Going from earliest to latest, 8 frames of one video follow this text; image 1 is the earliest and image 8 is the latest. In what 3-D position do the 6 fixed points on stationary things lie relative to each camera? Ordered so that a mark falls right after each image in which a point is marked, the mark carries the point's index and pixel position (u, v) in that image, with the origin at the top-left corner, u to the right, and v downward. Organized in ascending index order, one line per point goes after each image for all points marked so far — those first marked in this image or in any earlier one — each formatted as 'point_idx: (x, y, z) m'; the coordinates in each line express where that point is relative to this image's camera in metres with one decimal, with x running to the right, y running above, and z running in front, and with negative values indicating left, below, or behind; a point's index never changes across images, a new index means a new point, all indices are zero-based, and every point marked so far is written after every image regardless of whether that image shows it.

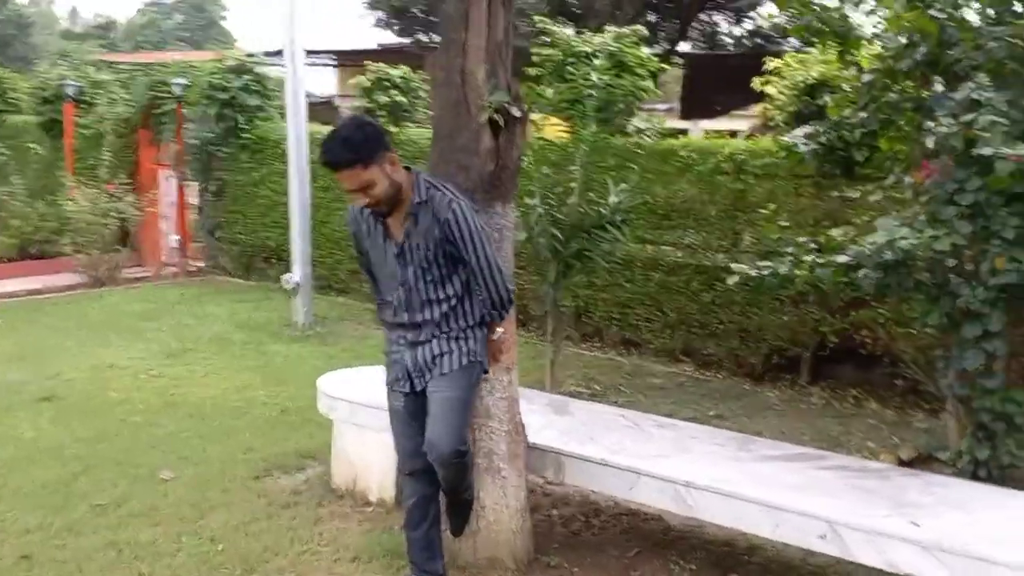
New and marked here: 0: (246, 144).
0: (-2.6, +1.4, +9.2) m
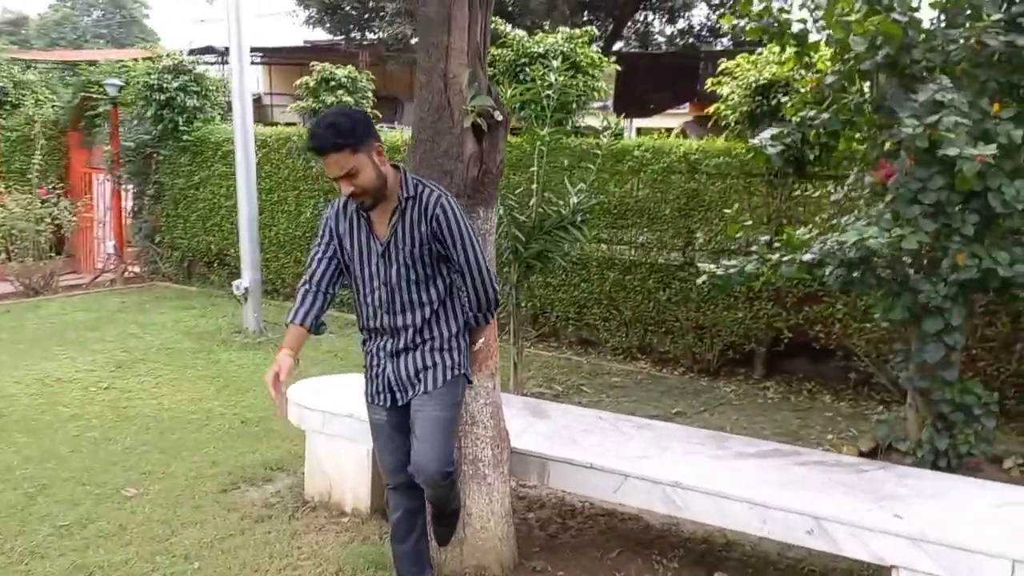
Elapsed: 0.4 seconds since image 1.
0: (-3.1, +1.4, +8.9) m
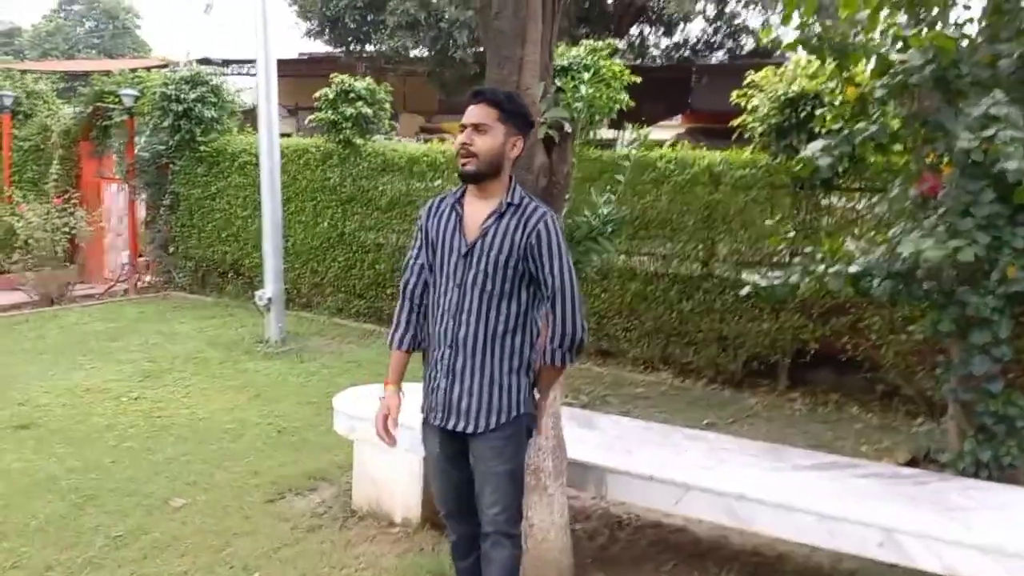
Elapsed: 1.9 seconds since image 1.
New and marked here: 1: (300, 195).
0: (-3.0, +1.3, +8.9) m
1: (-1.9, +0.8, +8.3) m
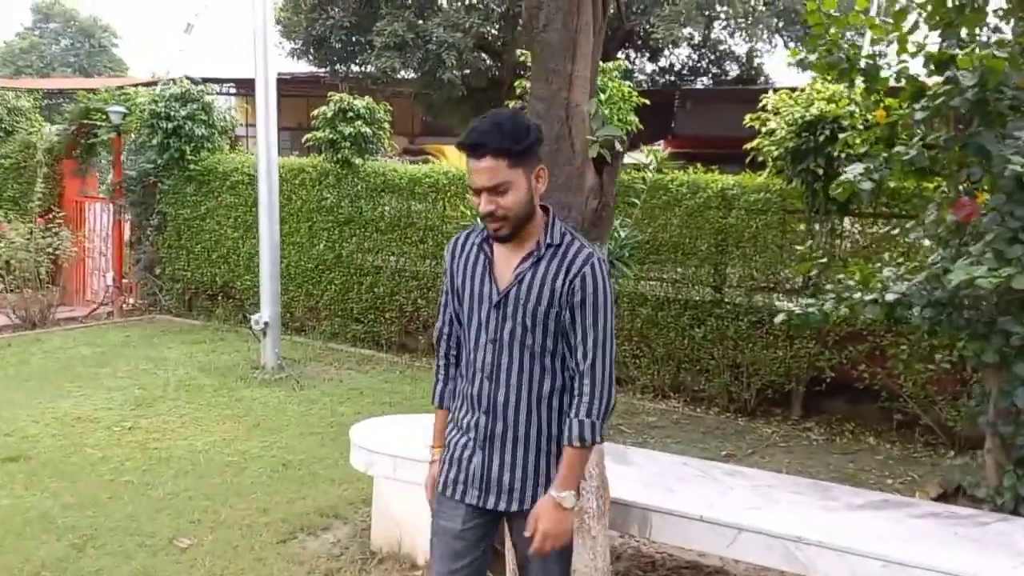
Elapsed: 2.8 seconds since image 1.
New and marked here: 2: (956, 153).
0: (-3.0, +1.1, +8.7) m
1: (-1.9, +0.6, +8.1) m
2: (+1.9, +0.6, +3.9) m
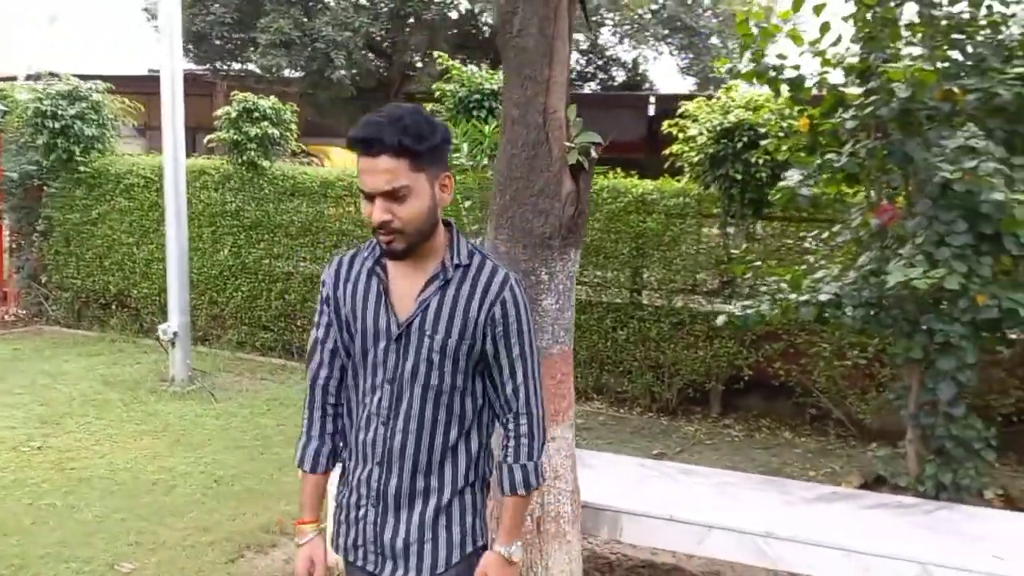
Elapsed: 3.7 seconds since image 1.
0: (-3.8, +1.0, +8.2) m
1: (-2.7, +0.6, +7.8) m
2: (+1.6, +0.6, +4.1) m
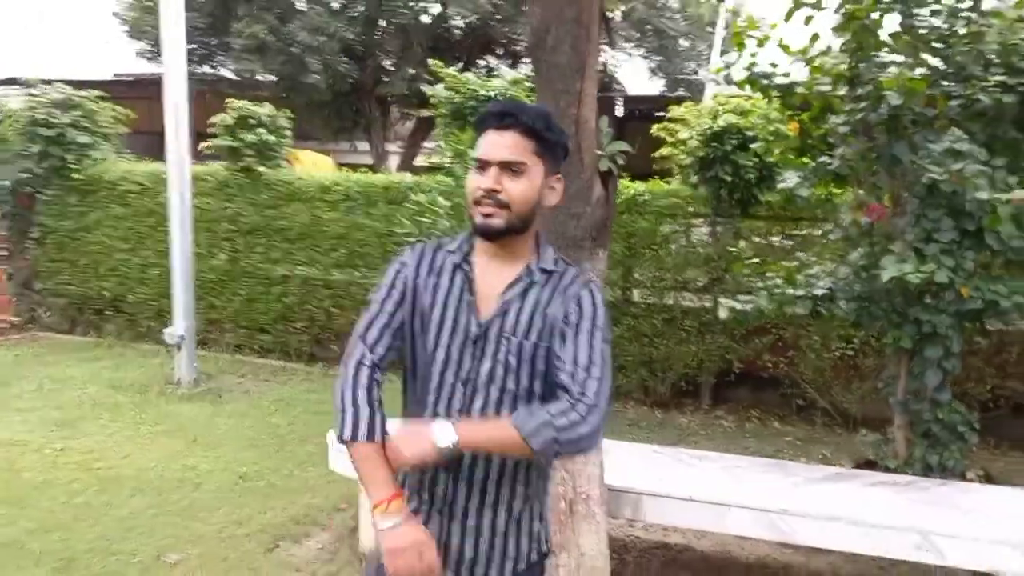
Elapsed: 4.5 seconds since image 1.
0: (-3.9, +0.9, +8.3) m
1: (-2.8, +0.5, +7.9) m
2: (+1.7, +0.6, +4.4) m
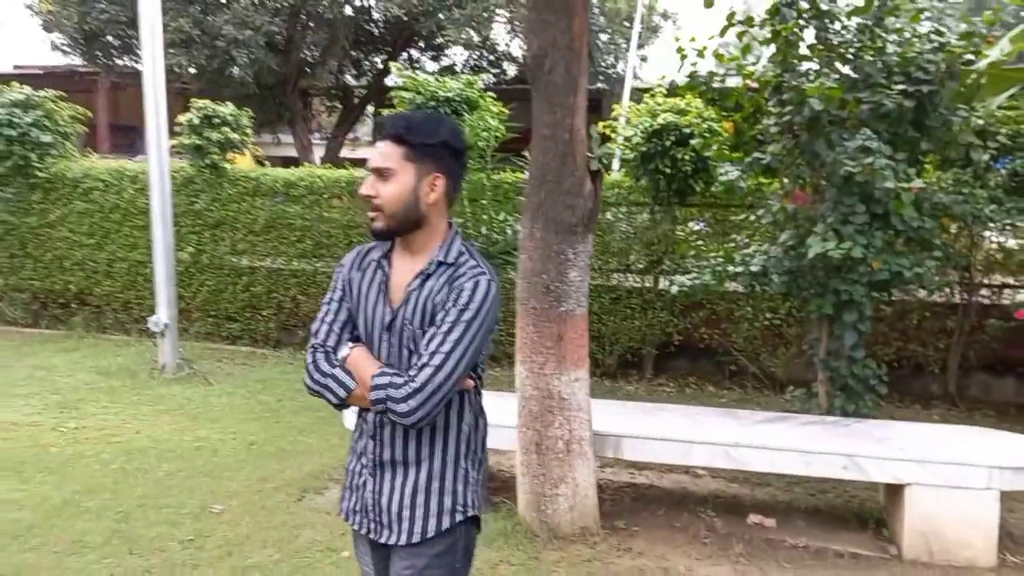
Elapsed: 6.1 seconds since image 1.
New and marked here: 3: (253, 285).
0: (-4.4, +1.0, +8.5) m
1: (-3.2, +0.6, +8.3) m
2: (+1.6, +0.7, +5.1) m
3: (-2.3, 0.0, +8.1) m
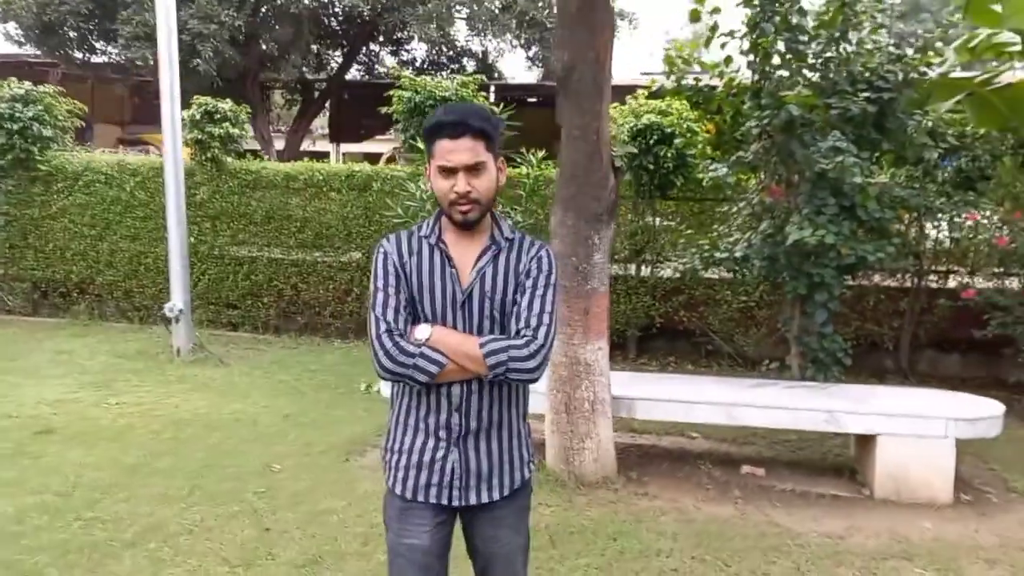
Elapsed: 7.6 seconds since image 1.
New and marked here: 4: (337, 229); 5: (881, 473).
0: (-4.5, +1.1, +8.8) m
1: (-3.3, +0.7, +8.6) m
2: (+1.6, +0.8, +5.8) m
3: (-2.4, +0.1, +8.5) m
4: (-1.6, +0.5, +8.3) m
5: (+1.8, -0.9, +4.4) m
